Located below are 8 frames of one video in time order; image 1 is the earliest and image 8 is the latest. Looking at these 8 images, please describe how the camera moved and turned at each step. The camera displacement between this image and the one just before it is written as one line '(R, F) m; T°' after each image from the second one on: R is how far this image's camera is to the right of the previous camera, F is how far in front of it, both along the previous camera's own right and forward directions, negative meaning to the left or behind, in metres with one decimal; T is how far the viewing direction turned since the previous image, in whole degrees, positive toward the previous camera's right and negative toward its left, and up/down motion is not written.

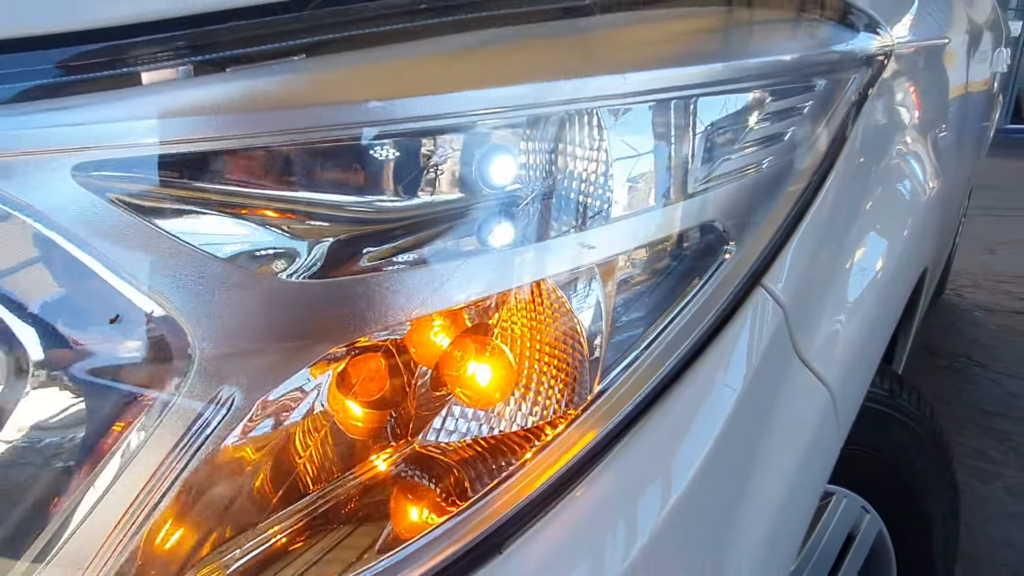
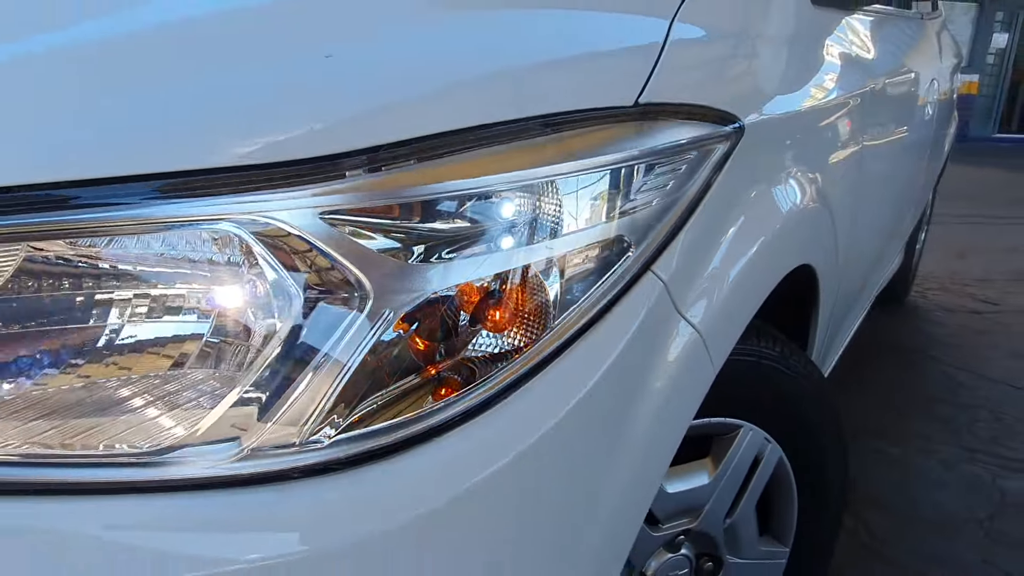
(0.0, -0.3) m; 0°
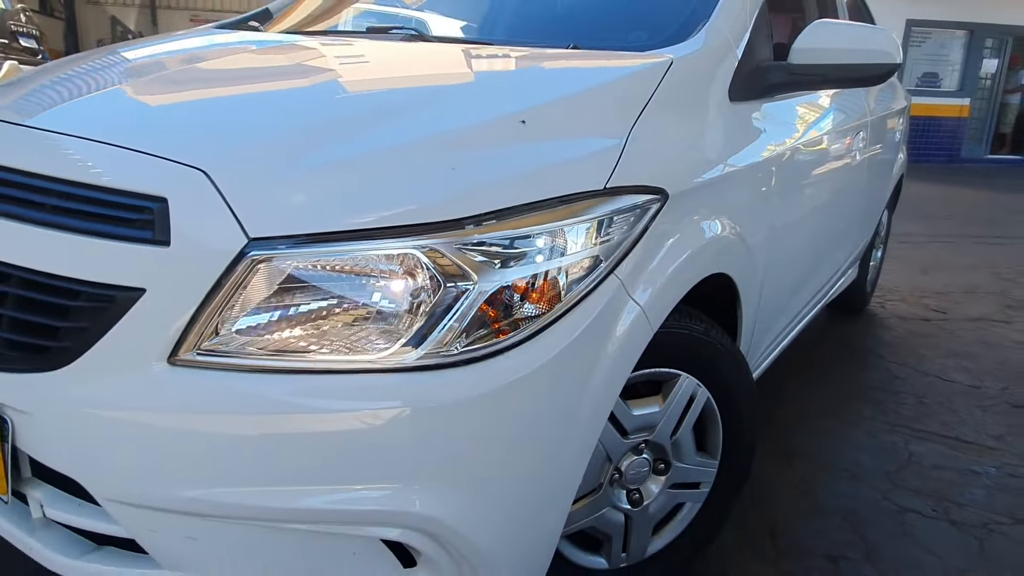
(0.0, -0.7) m; 0°
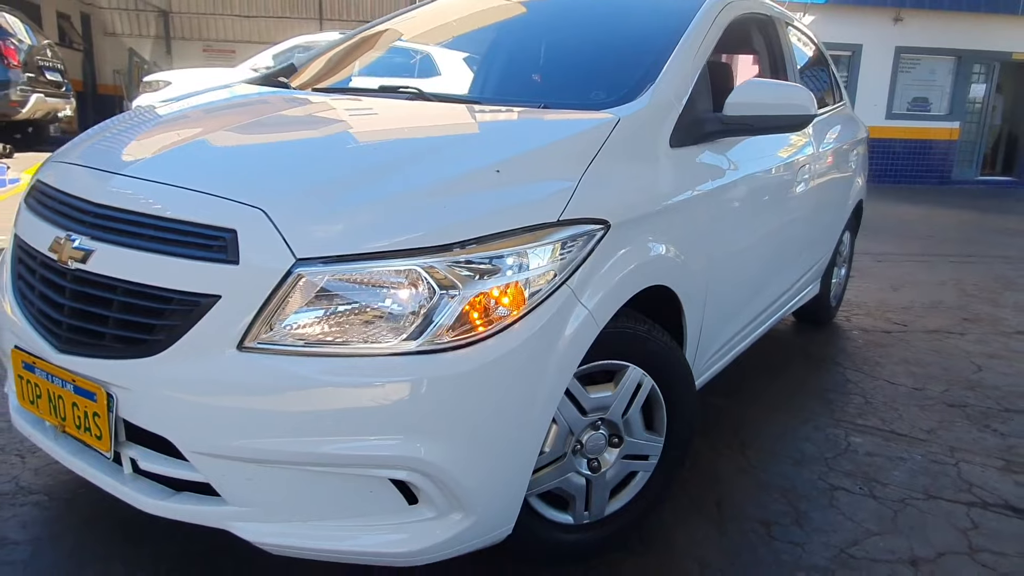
(+0.1, -0.5) m; 0°
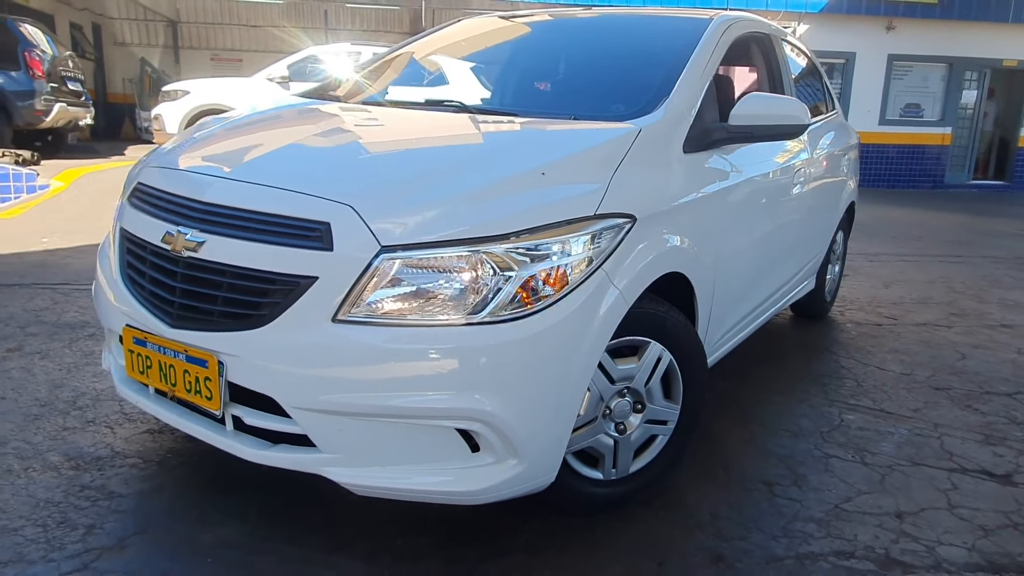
(-0.1, -0.4) m; 0°
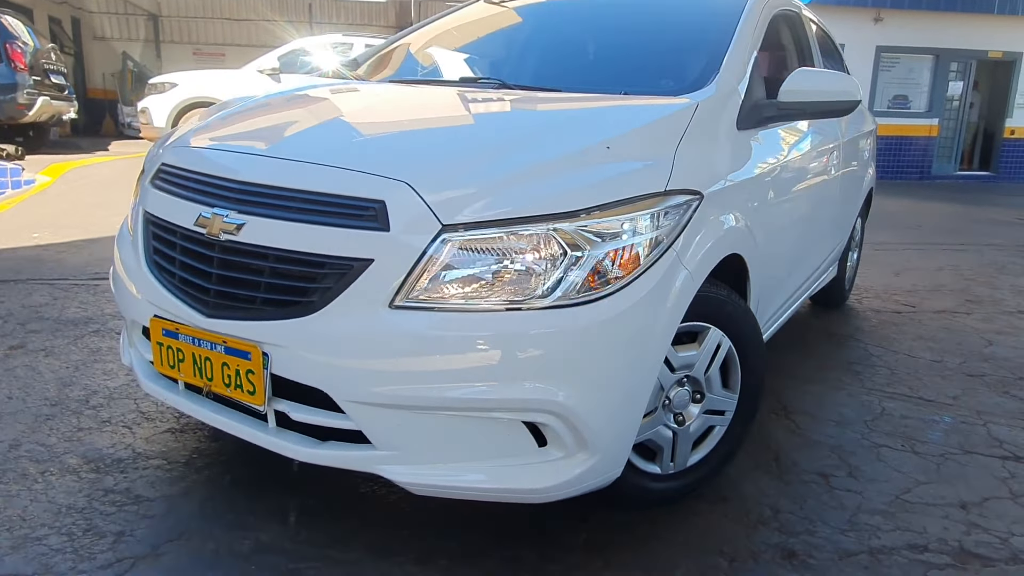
(-0.2, +0.2) m; +1°
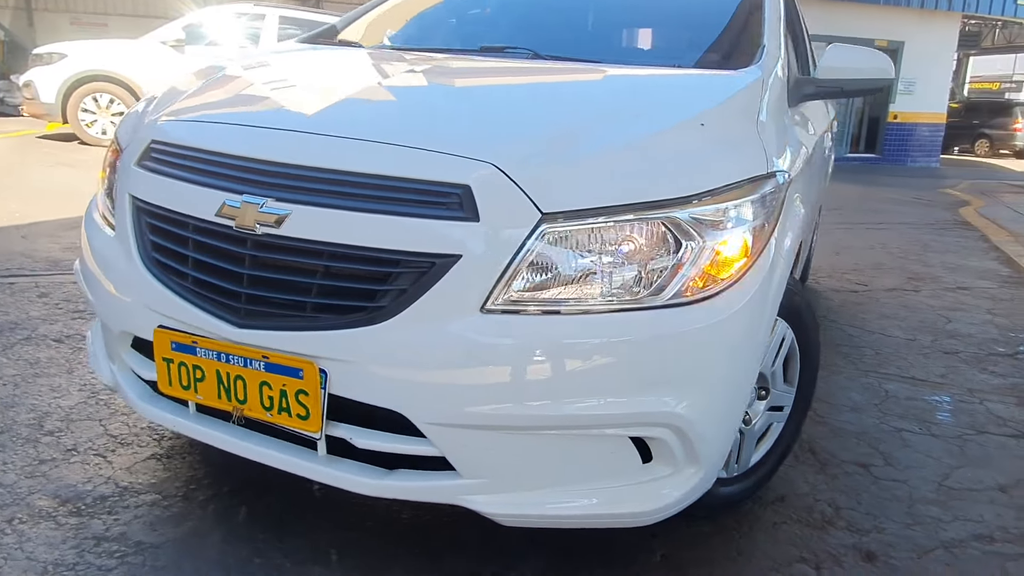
(-0.5, +0.3) m; +8°
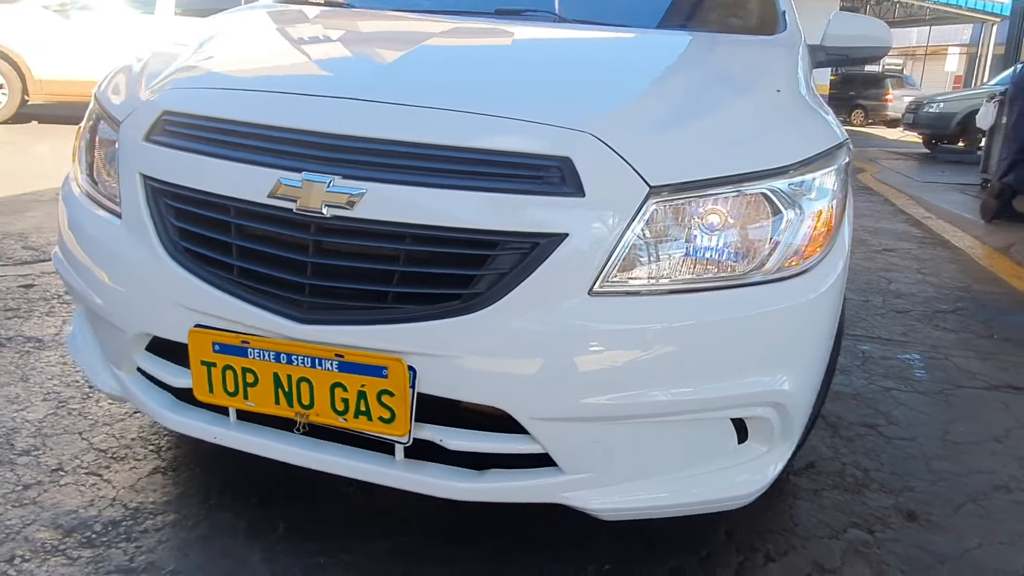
(-0.4, +0.2) m; +8°
